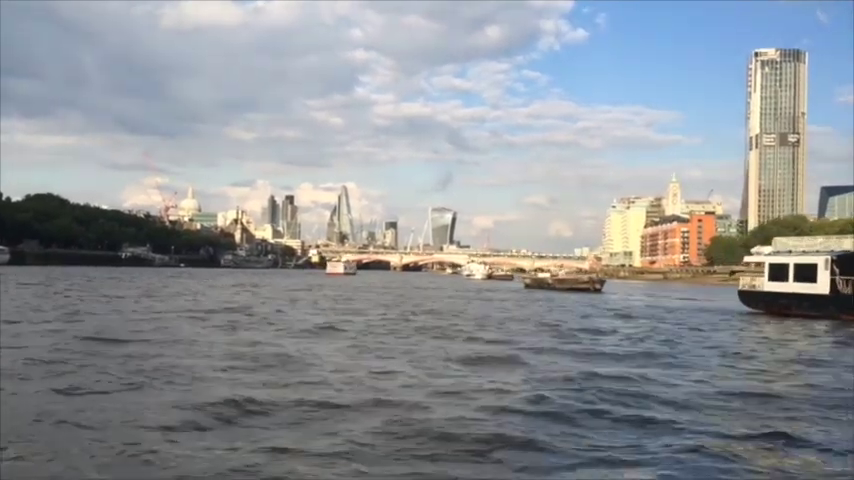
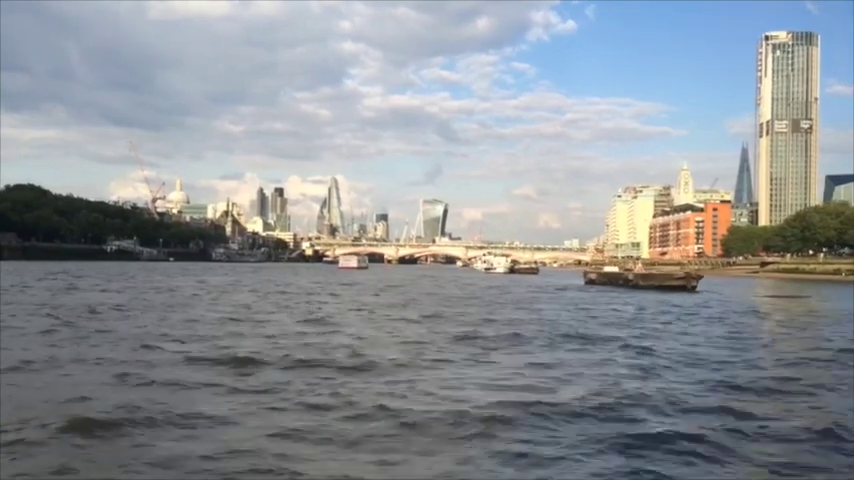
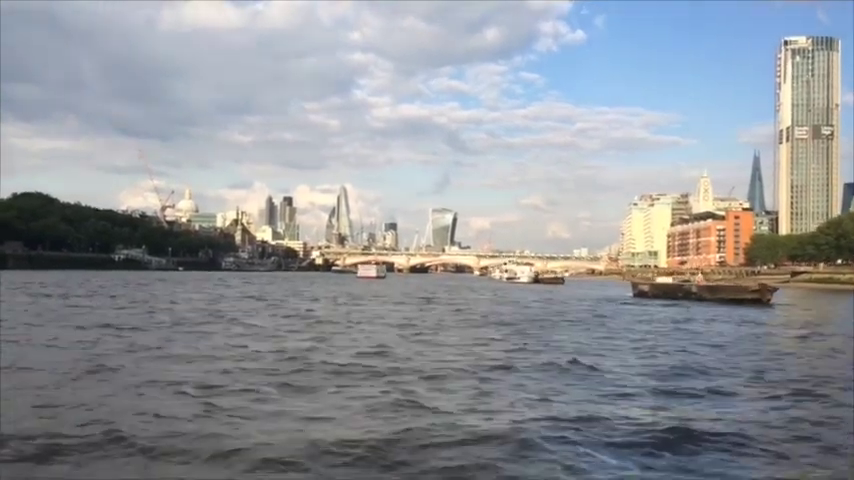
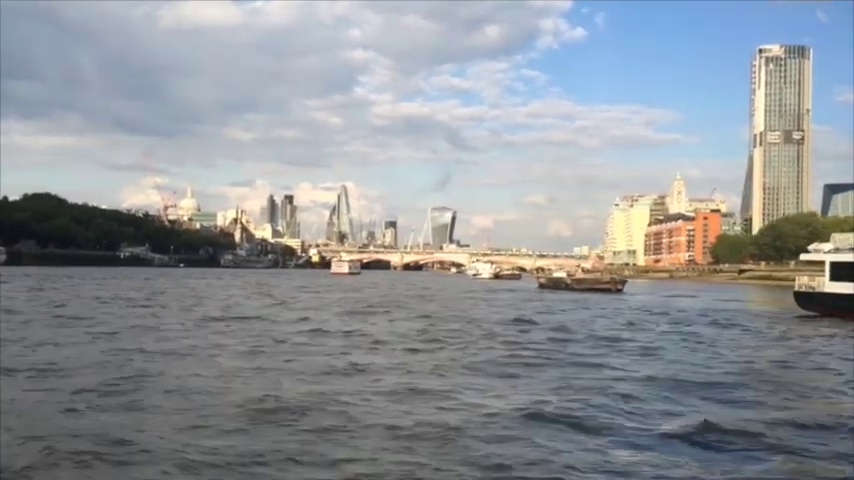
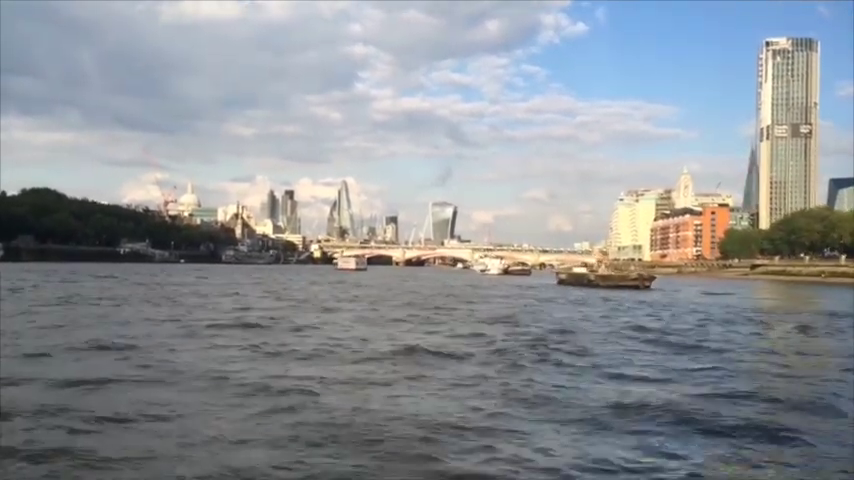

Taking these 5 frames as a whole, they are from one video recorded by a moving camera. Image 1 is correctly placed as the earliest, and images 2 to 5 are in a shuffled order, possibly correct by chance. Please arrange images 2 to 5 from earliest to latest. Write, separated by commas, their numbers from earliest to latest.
4, 5, 2, 3
